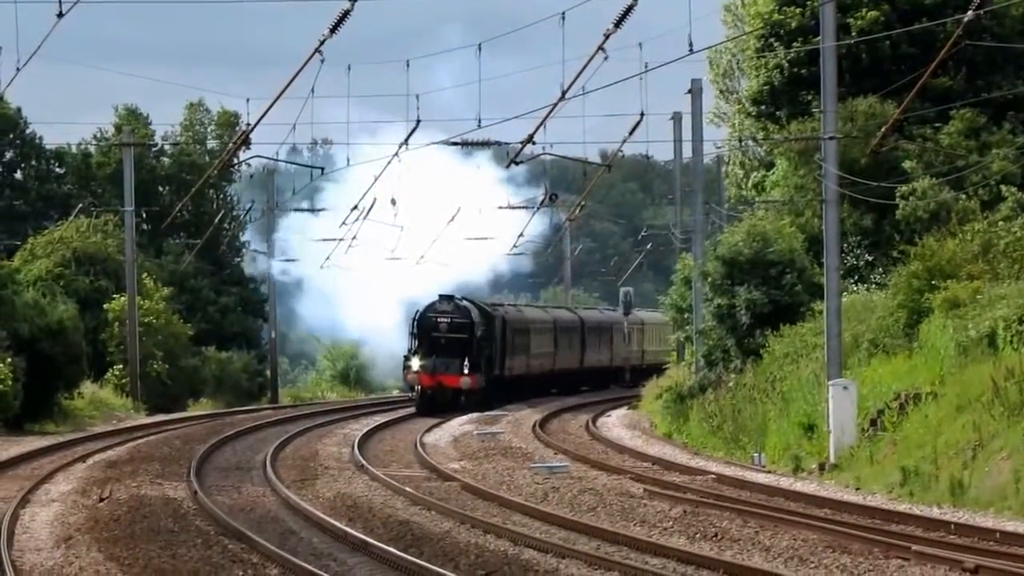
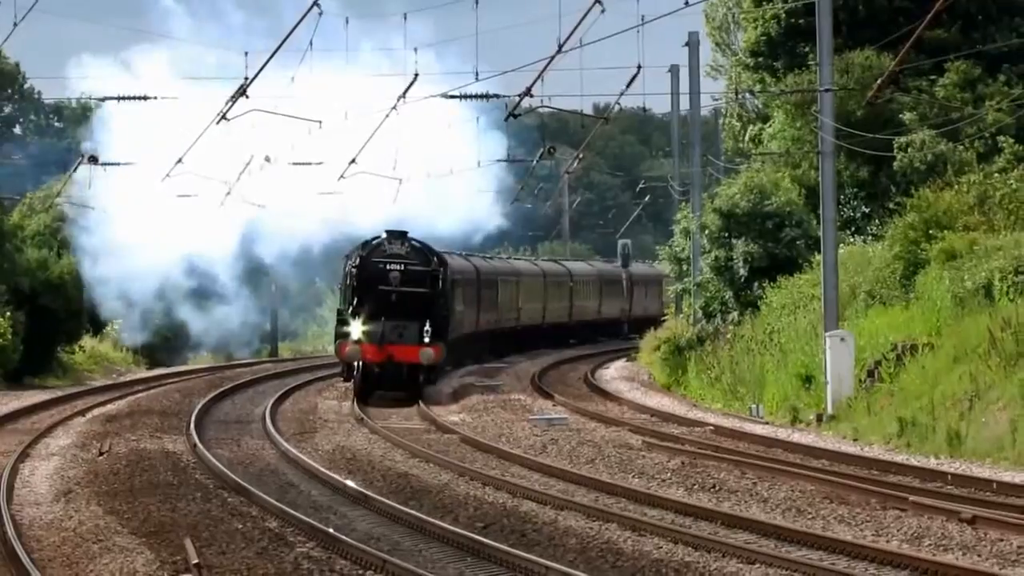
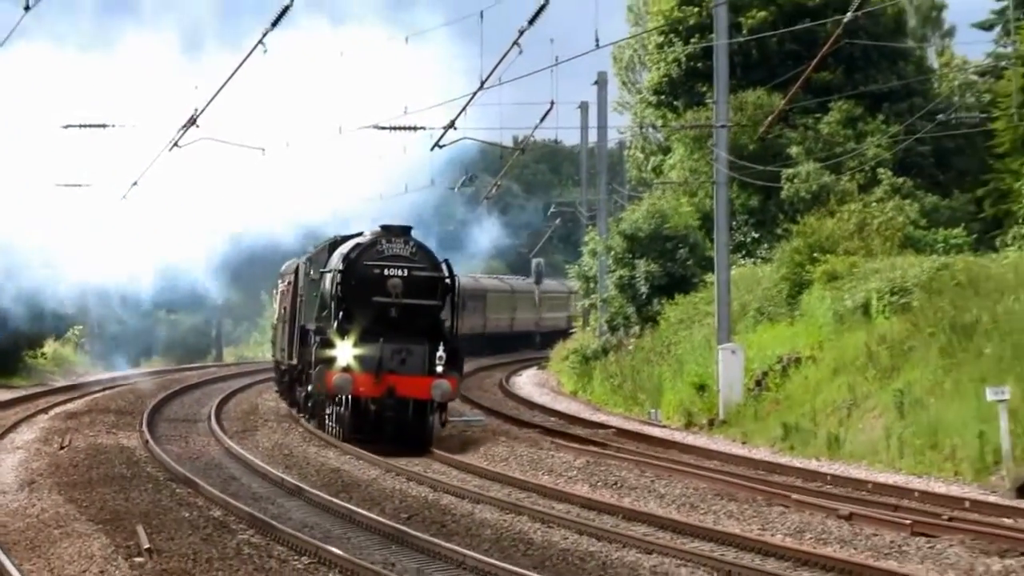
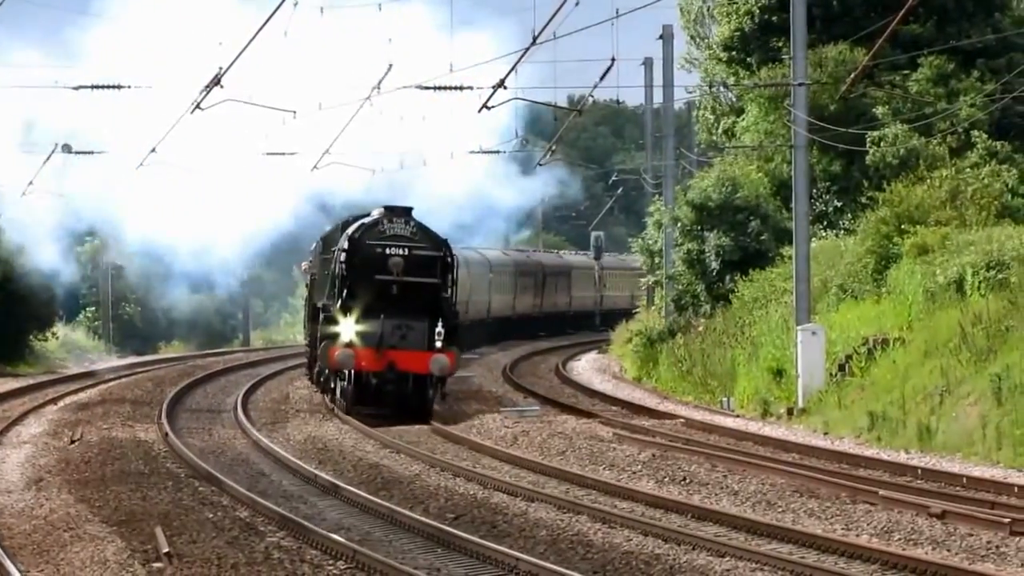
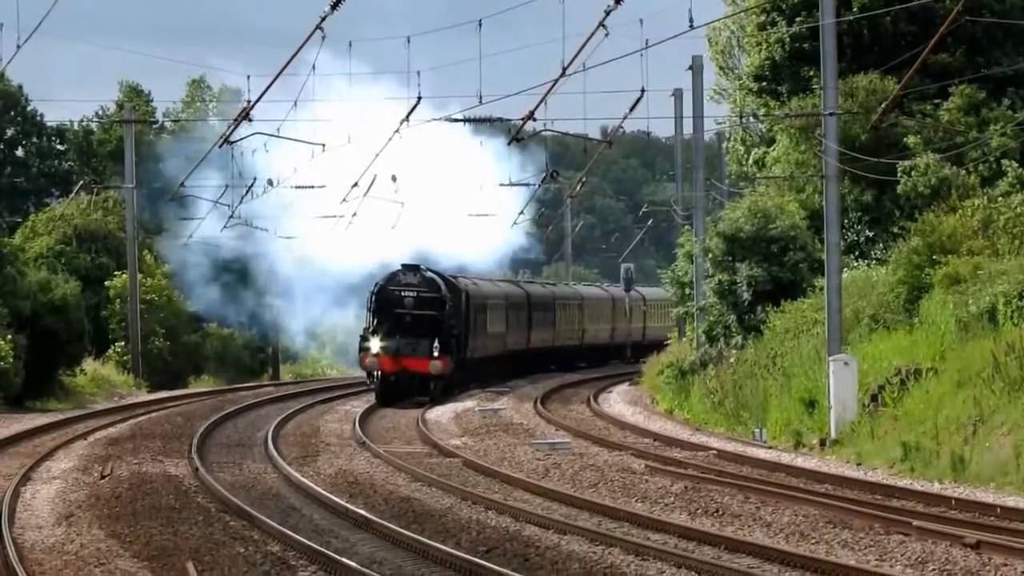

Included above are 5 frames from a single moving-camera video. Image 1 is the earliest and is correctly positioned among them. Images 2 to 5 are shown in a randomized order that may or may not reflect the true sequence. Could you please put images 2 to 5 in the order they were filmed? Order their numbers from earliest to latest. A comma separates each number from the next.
5, 2, 4, 3
